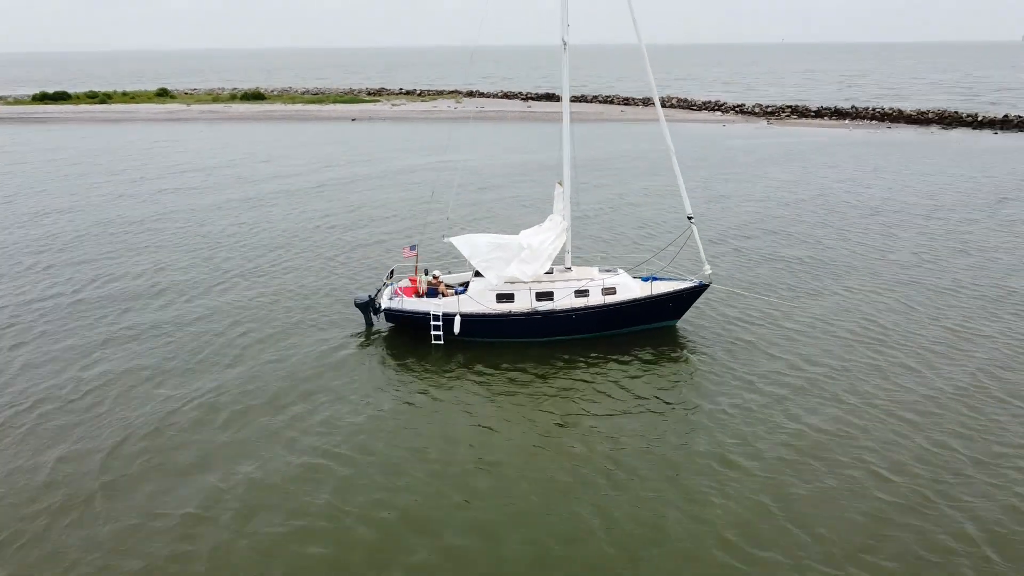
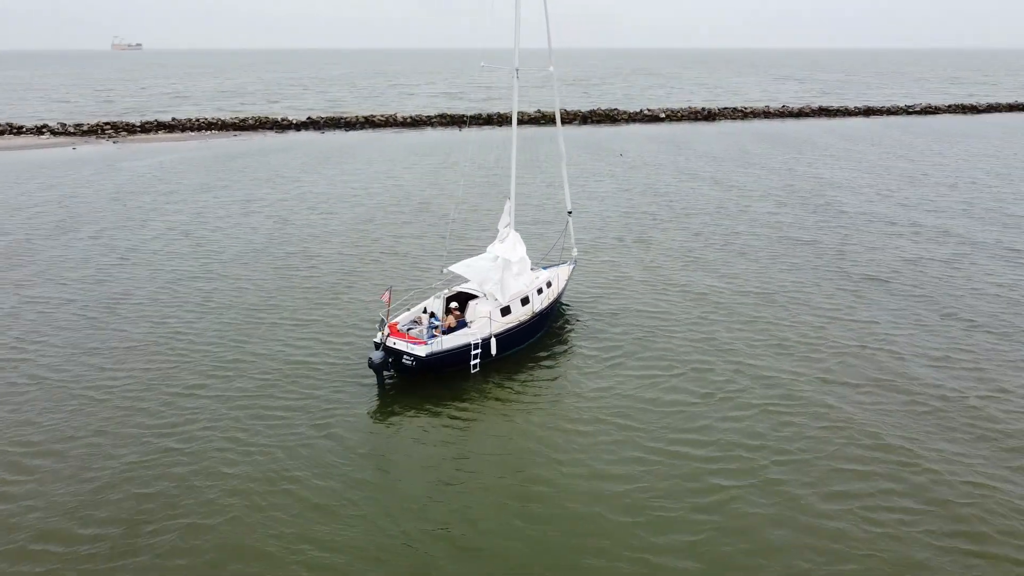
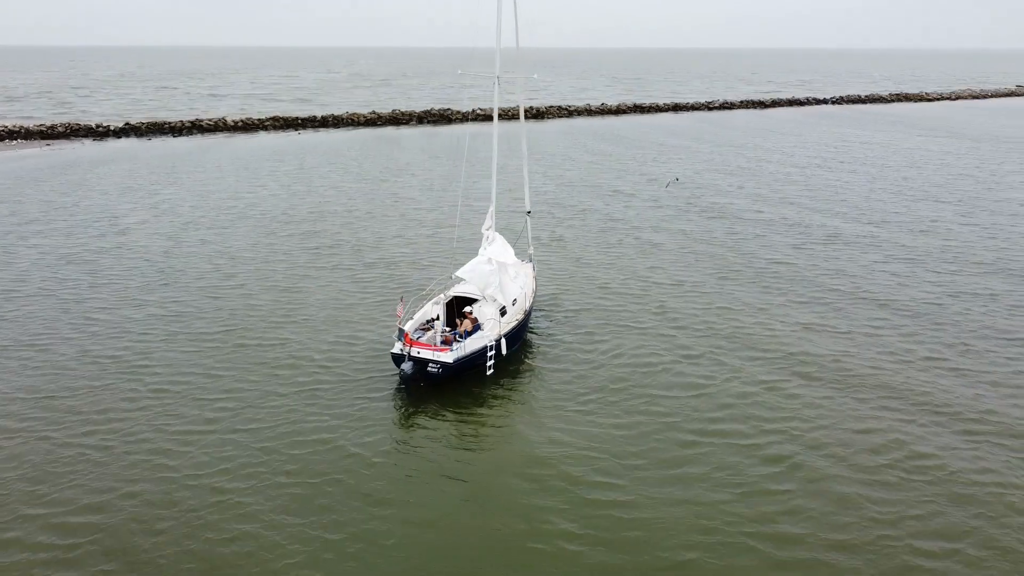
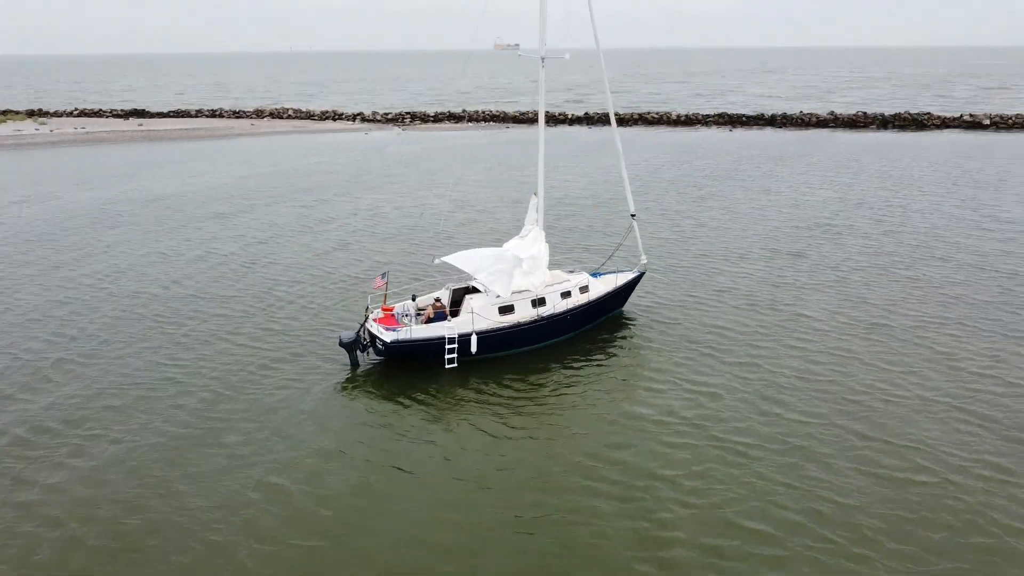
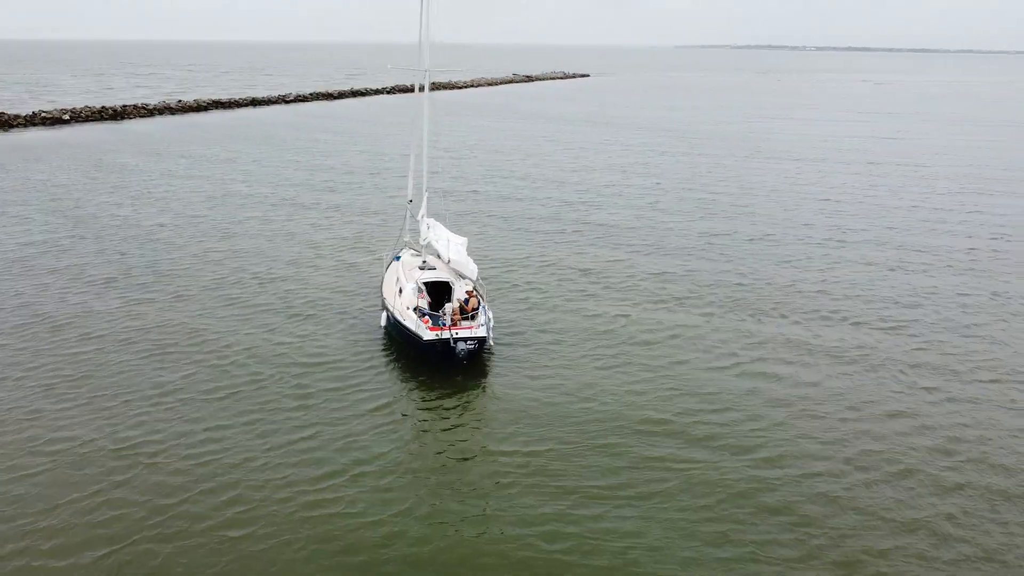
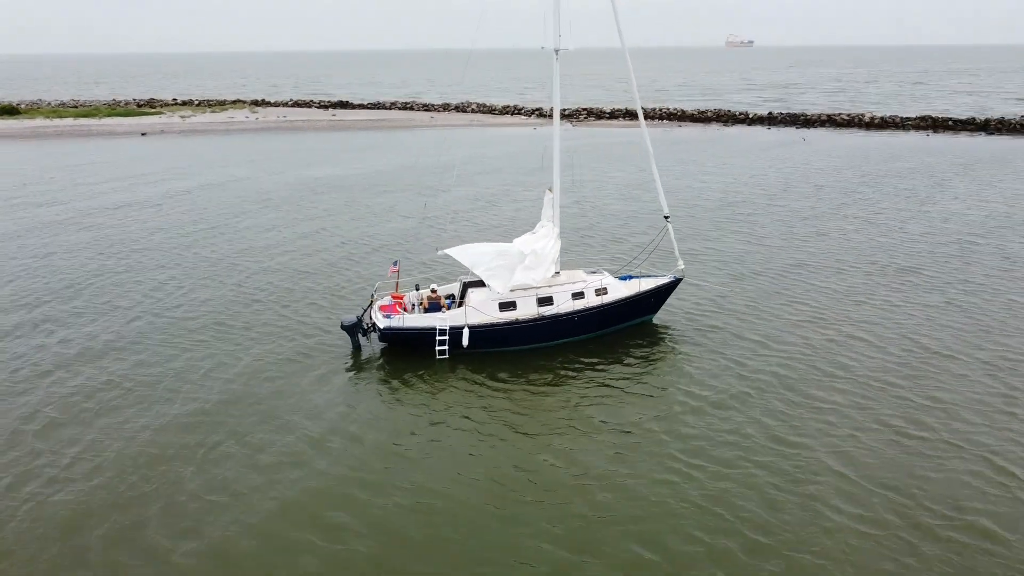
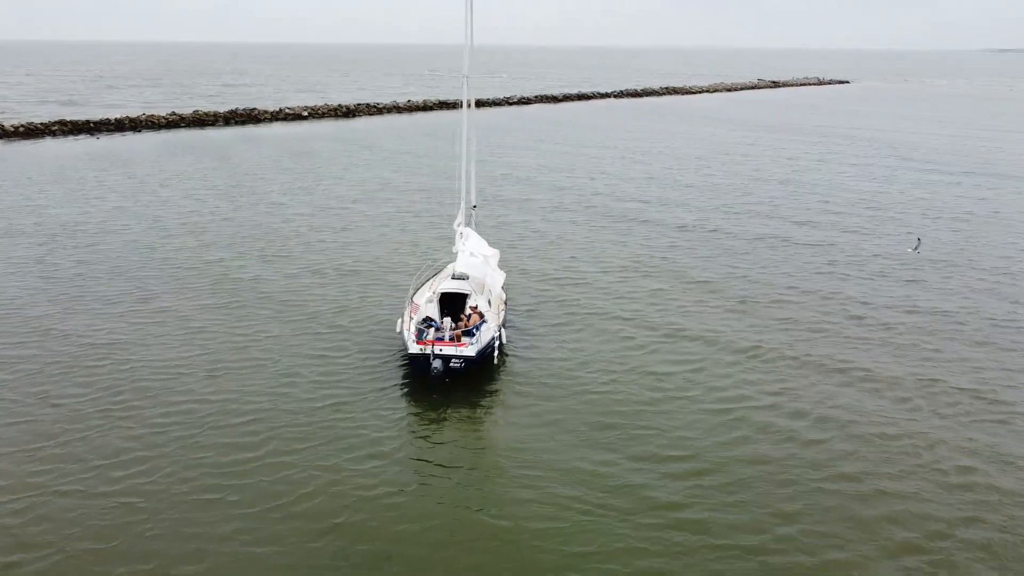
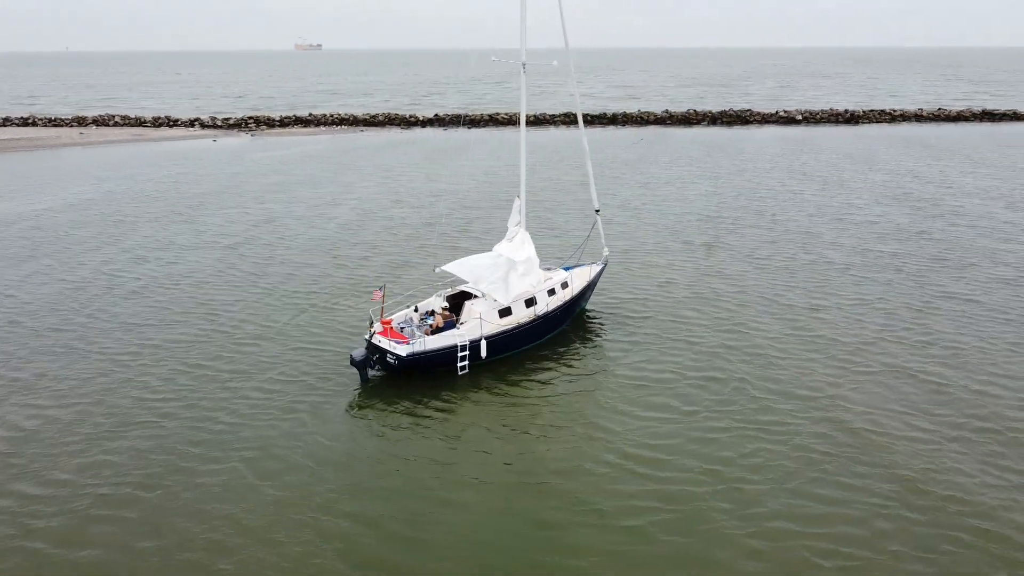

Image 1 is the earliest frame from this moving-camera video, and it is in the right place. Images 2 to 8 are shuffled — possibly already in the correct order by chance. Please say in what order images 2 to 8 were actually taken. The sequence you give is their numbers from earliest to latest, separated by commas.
6, 4, 8, 2, 3, 7, 5
